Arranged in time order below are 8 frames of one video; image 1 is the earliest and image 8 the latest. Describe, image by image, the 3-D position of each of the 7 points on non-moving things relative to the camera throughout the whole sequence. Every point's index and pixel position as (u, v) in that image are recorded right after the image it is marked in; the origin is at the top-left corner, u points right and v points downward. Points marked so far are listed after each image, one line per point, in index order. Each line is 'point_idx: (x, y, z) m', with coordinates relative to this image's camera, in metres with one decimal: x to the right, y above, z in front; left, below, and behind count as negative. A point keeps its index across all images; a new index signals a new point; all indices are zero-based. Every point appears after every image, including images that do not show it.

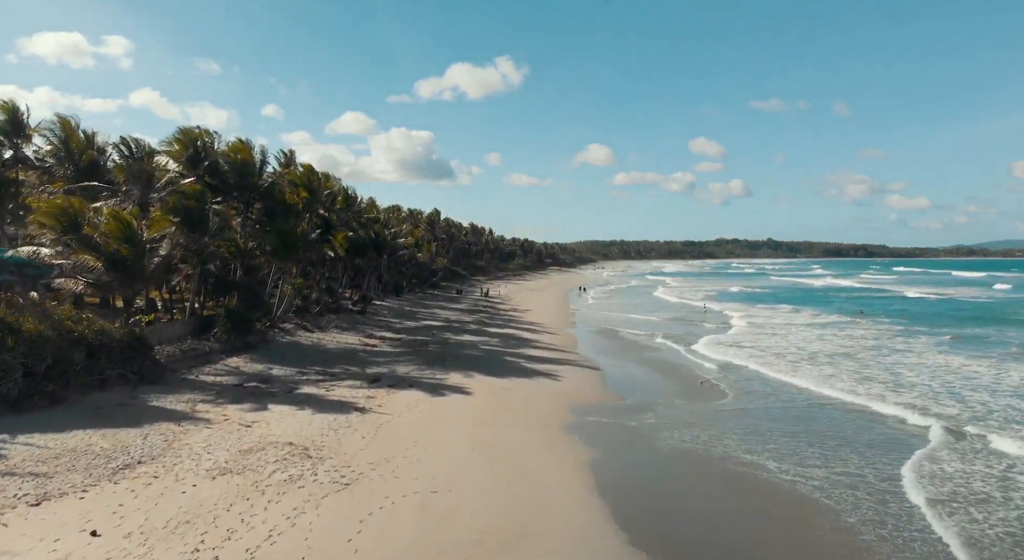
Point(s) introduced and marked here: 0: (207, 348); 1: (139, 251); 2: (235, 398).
0: (-8.2, -1.9, +17.8) m
1: (-9.0, +0.7, +15.8) m
2: (-5.9, -2.5, +14.0) m
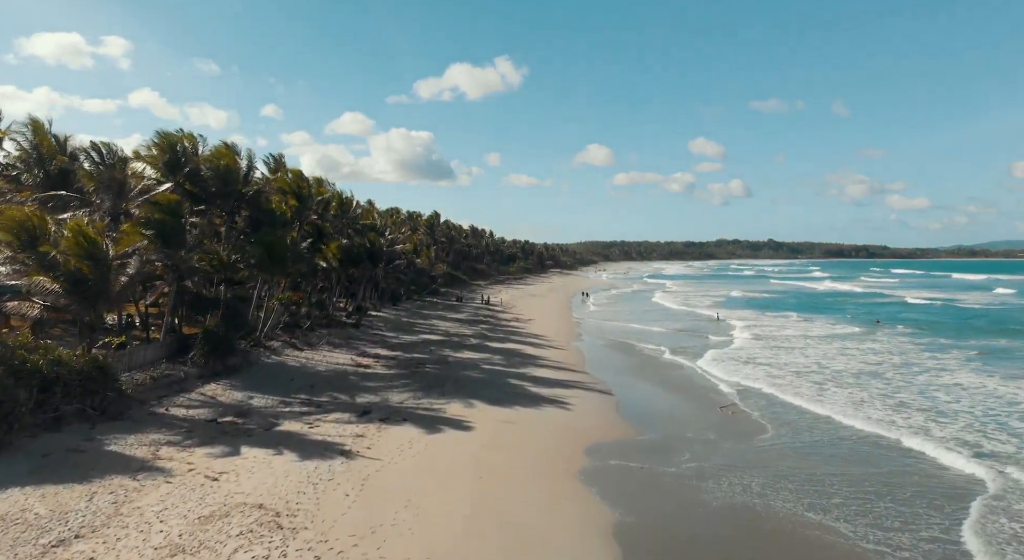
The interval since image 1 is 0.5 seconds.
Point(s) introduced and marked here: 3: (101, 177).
0: (-8.1, -2.3, +16.3) m
1: (-8.9, +0.2, +14.2) m
2: (-5.8, -3.0, +12.4) m
3: (-11.2, +2.7, +17.8) m
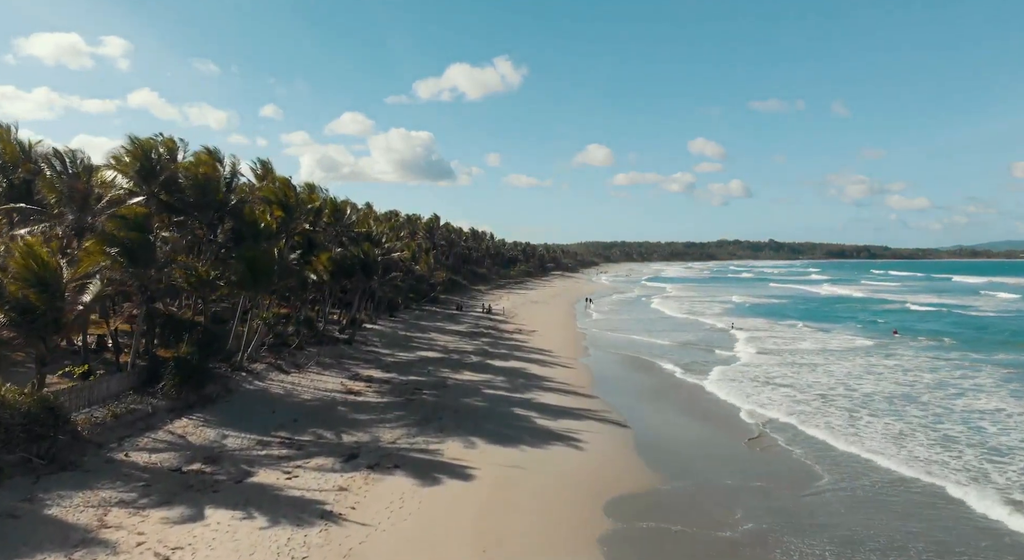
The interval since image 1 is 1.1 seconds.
0: (-8.0, -2.8, +14.6) m
1: (-8.8, -0.3, +12.6) m
2: (-5.7, -3.5, +10.7) m
3: (-11.0, +2.2, +16.1) m
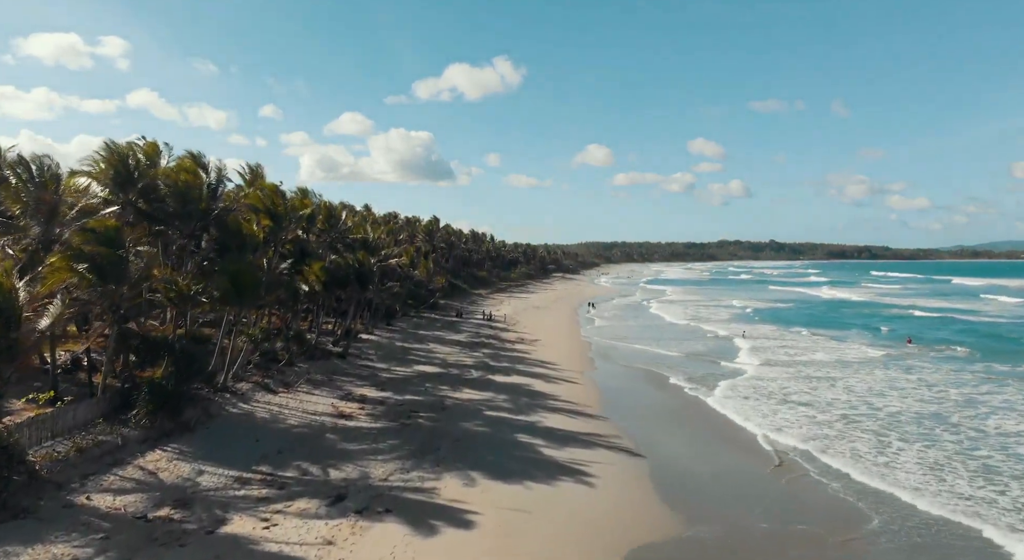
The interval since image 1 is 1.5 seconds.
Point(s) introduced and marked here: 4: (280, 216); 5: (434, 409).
0: (-7.9, -3.2, +13.3) m
1: (-8.7, -0.7, +11.3) m
2: (-5.6, -3.9, +9.5) m
3: (-11.0, +1.8, +14.8) m
4: (-7.1, +1.9, +20.0) m
5: (-2.1, -3.5, +18.1) m
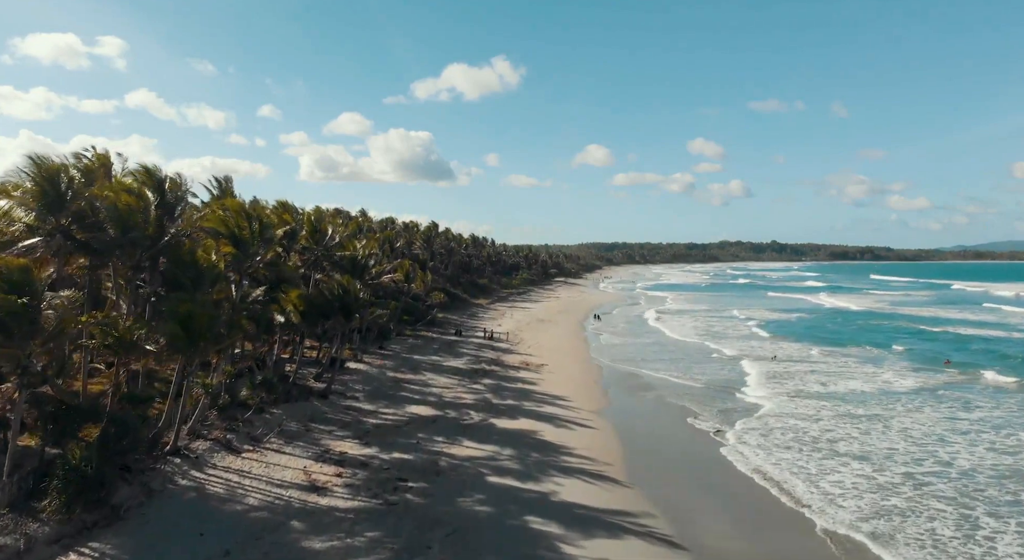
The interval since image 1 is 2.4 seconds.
0: (-7.7, -4.2, +10.4) m
1: (-8.5, -1.6, +8.4) m
2: (-5.4, -4.8, +6.5) m
3: (-10.8, +0.9, +11.9) m
4: (-6.9, +1.0, +17.1) m
5: (-2.0, -4.5, +15.2) m
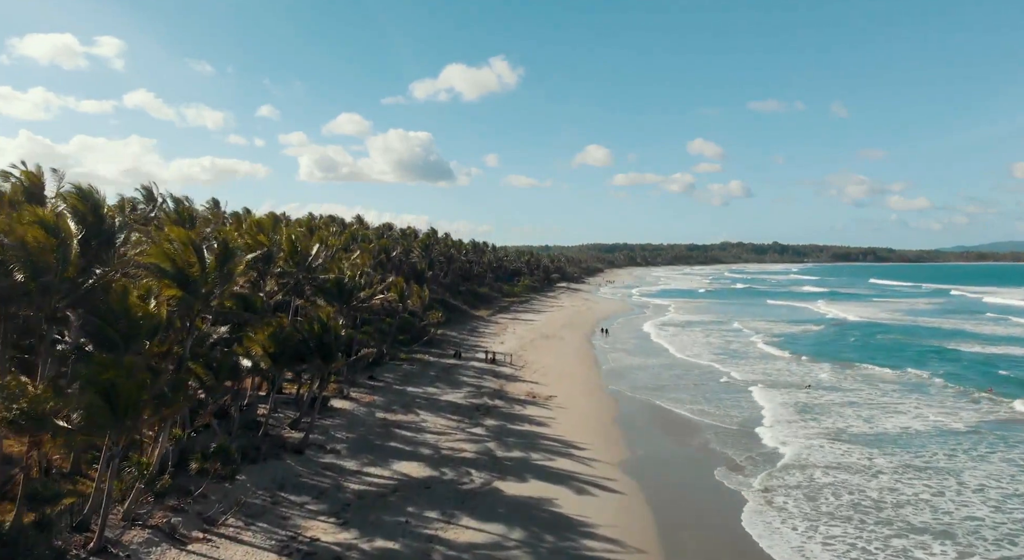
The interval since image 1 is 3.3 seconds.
0: (-7.5, -5.1, +7.4) m
1: (-8.3, -2.6, +5.3) m
2: (-5.2, -5.8, +3.5) m
3: (-10.6, -0.1, +8.9) m
4: (-6.7, 0.0, +14.0) m
5: (-1.8, -5.5, +12.1) m
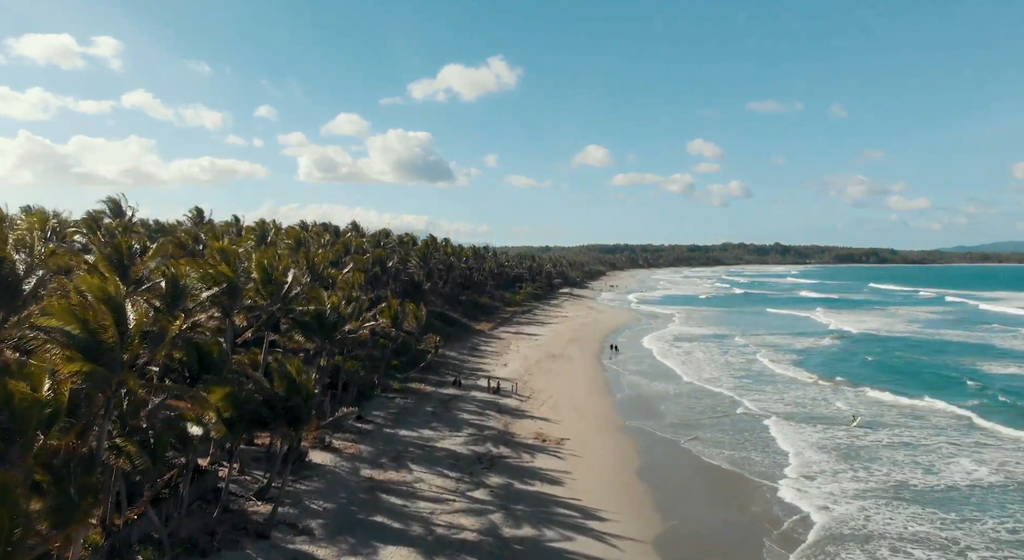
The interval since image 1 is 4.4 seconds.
0: (-7.3, -6.2, +4.1) m
1: (-8.0, -3.6, +2.1) m
2: (-4.9, -6.8, +0.2) m
3: (-10.3, -1.1, +5.6) m
4: (-6.5, -1.0, +10.8) m
5: (-1.5, -6.5, +8.9) m
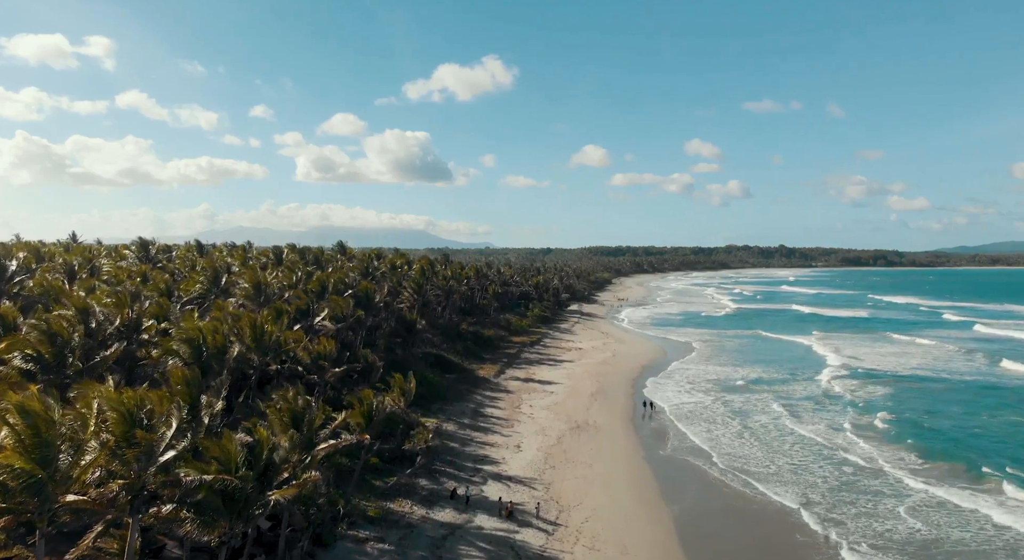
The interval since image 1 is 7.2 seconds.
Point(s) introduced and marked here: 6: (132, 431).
0: (-6.5, -9.1, -4.7) m
1: (-7.2, -6.5, -6.7) m
2: (-4.1, -9.7, -8.5) m
3: (-9.6, -4.0, -3.2) m
4: (-5.7, -3.9, +2.0) m
5: (-0.7, -9.4, +0.1) m
6: (-6.9, -2.8, +12.1) m
